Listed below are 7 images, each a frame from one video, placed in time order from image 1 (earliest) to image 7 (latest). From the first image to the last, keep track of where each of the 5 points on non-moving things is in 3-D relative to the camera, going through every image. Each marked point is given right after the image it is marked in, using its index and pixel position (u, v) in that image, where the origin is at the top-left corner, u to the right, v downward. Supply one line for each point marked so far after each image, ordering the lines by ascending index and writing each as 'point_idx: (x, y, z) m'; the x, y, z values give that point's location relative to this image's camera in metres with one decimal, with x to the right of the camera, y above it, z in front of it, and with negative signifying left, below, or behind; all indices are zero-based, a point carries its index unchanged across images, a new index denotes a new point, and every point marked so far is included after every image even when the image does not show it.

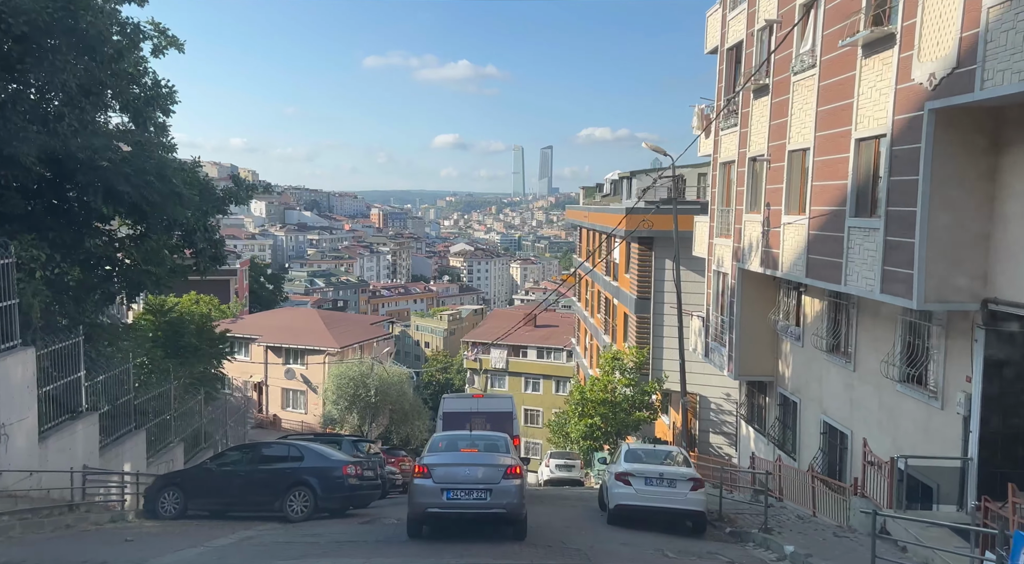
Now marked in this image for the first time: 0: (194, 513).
0: (-4.9, -3.6, +13.5) m
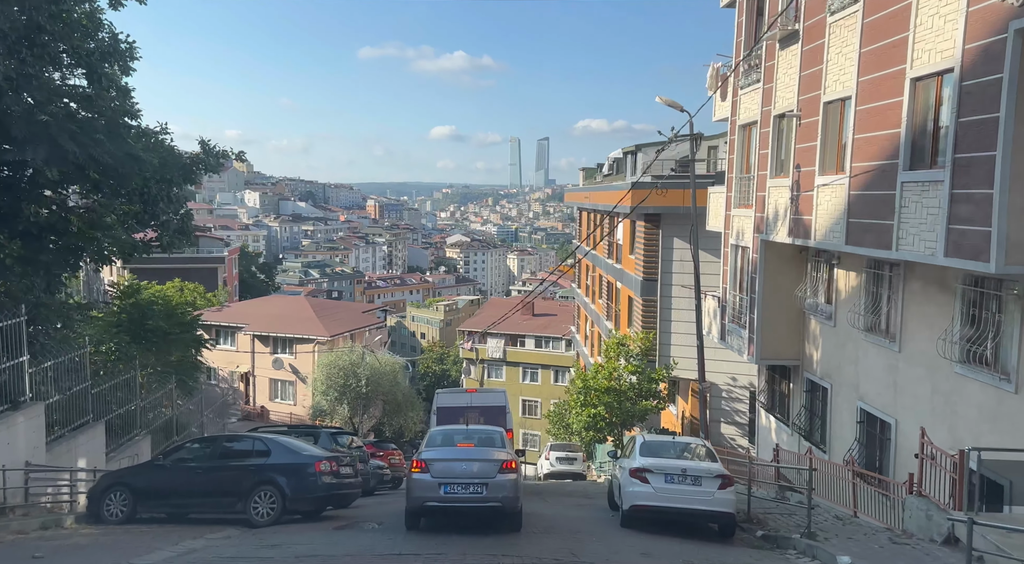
0: (-4.9, -3.2, +11.8) m
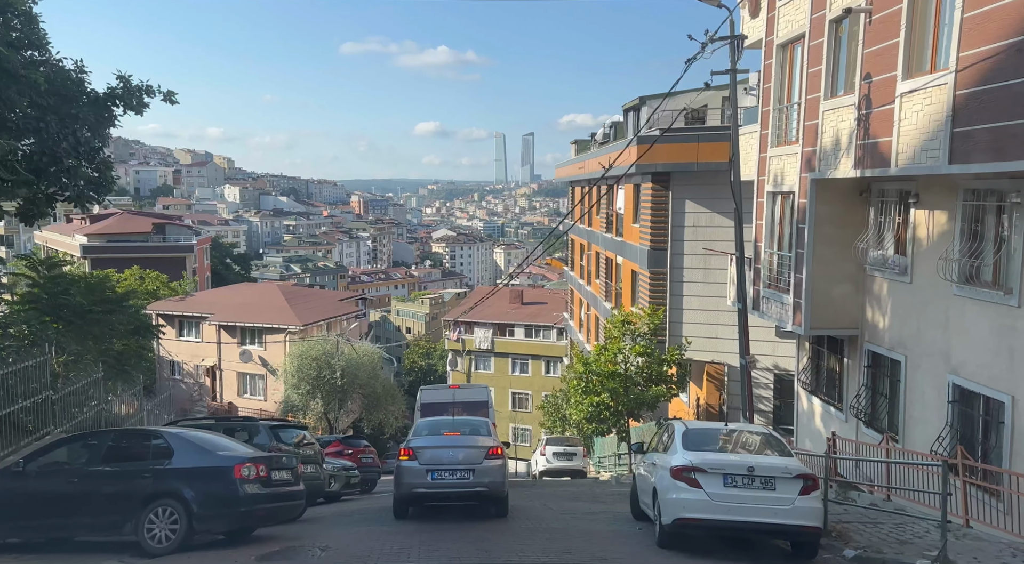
0: (-5.0, -2.6, +8.6) m
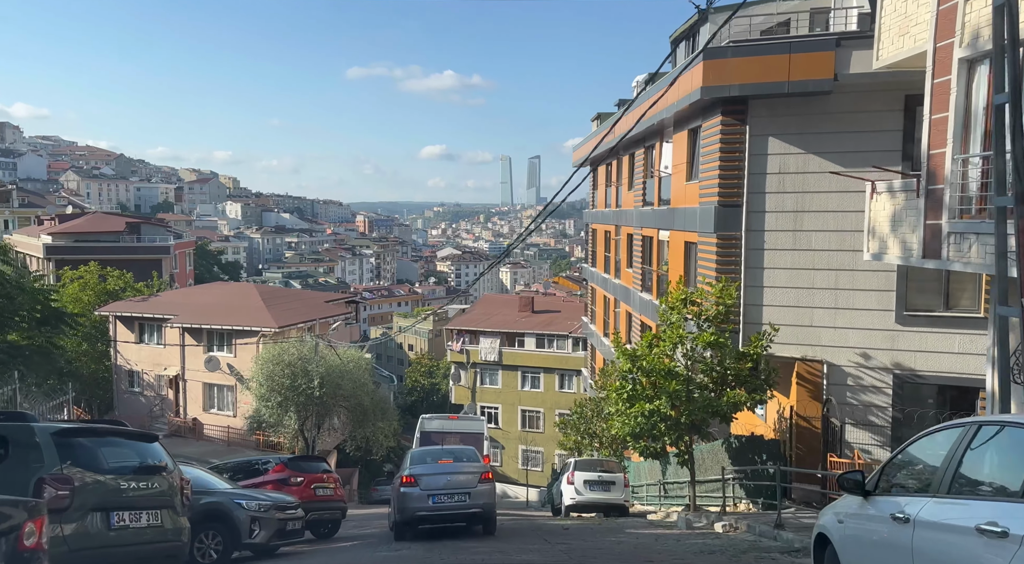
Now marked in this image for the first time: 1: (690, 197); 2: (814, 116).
0: (-4.7, -1.6, +3.2) m
1: (+3.7, +1.7, +17.7) m
2: (+5.2, +2.8, +15.0) m
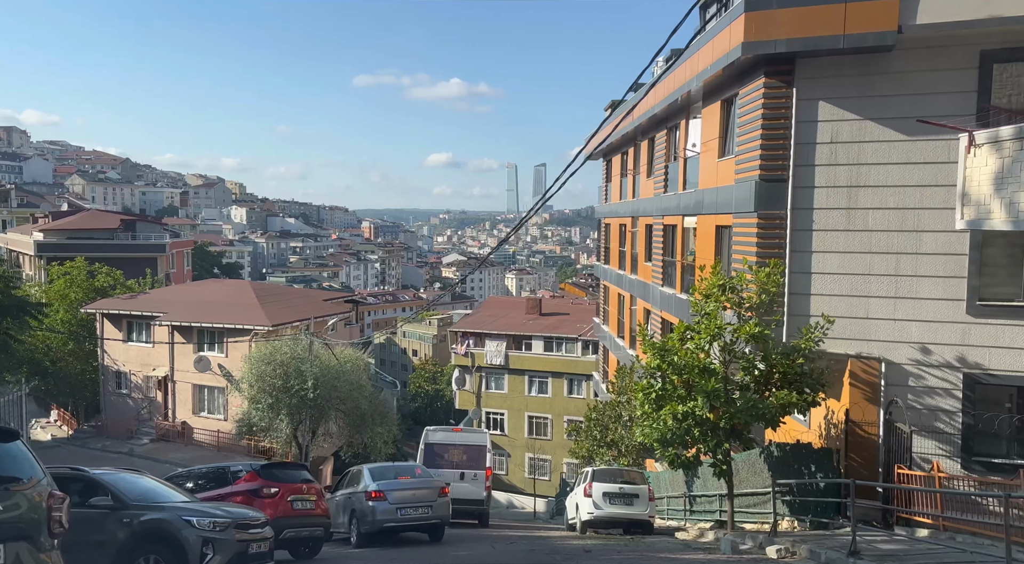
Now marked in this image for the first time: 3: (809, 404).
0: (-4.6, -1.3, +1.3) m
1: (+3.9, +2.0, +15.9) m
2: (+5.4, +3.1, +13.1) m
3: (+4.2, -1.7, +12.4) m
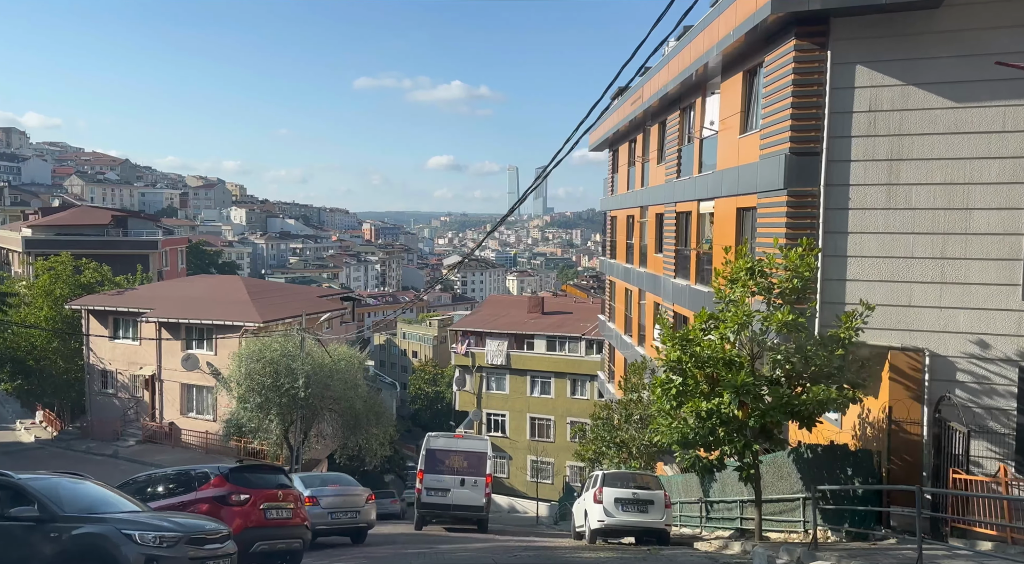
0: (-4.6, -1.0, 0.0) m
1: (+3.9, +2.2, +14.6) m
2: (+5.5, +3.3, +11.8) m
3: (+4.2, -1.5, +11.1) m
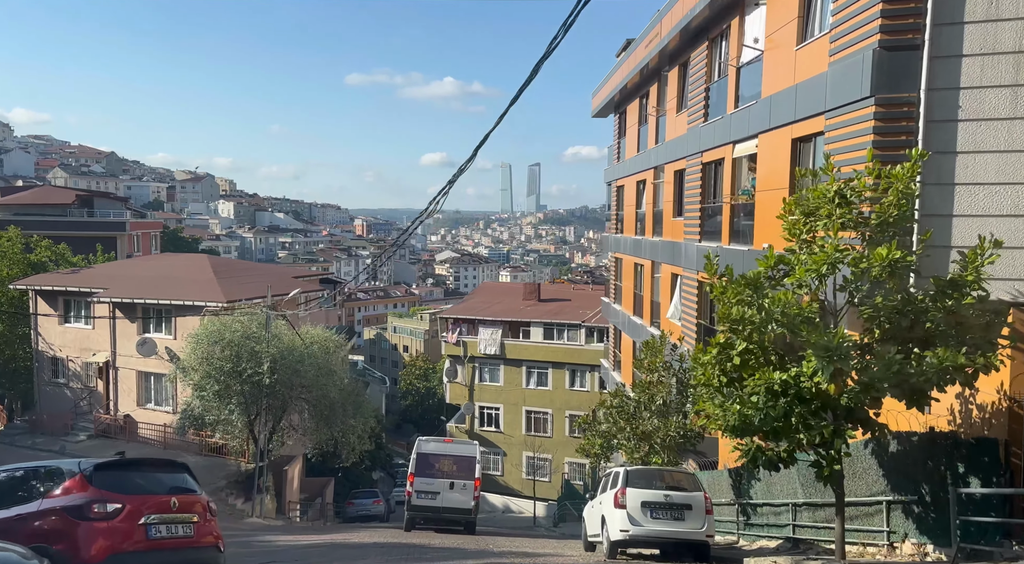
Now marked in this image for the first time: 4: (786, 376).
0: (-4.4, -0.3, -3.1) m
1: (+3.9, +2.9, +11.5) m
2: (+5.5, +4.0, +8.8) m
3: (+4.3, -0.8, +8.1) m
4: (+2.7, -0.8, +8.2) m
